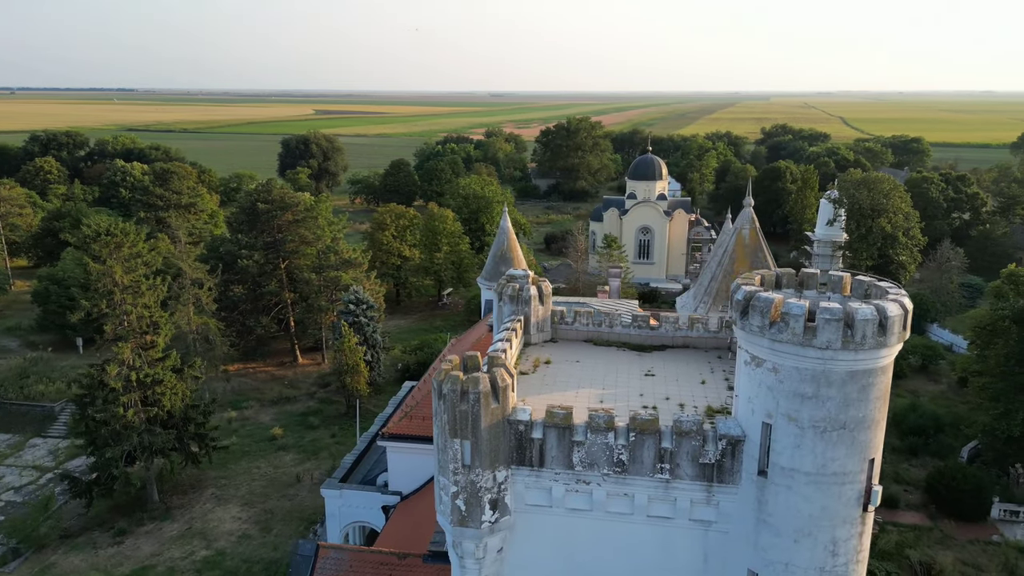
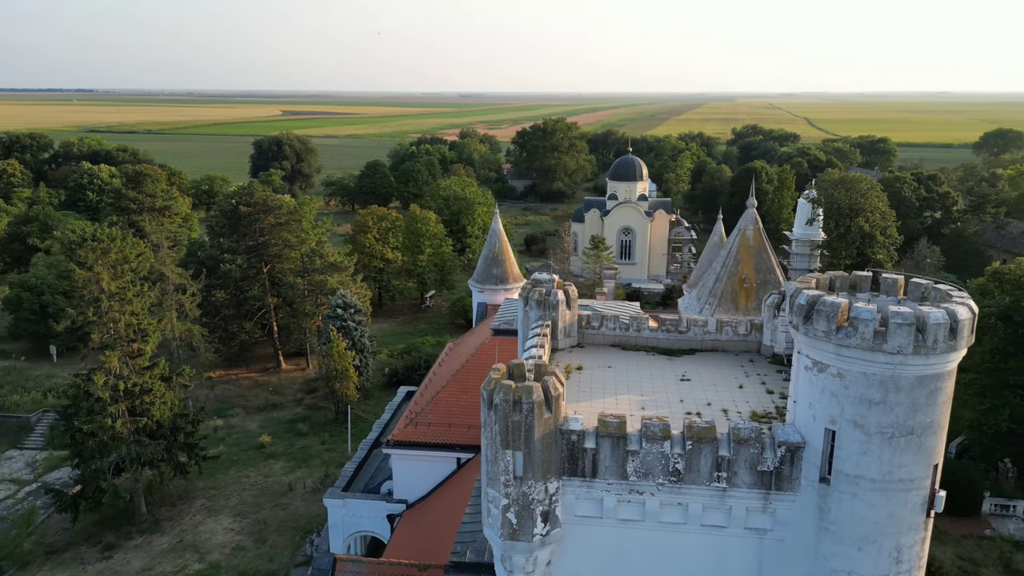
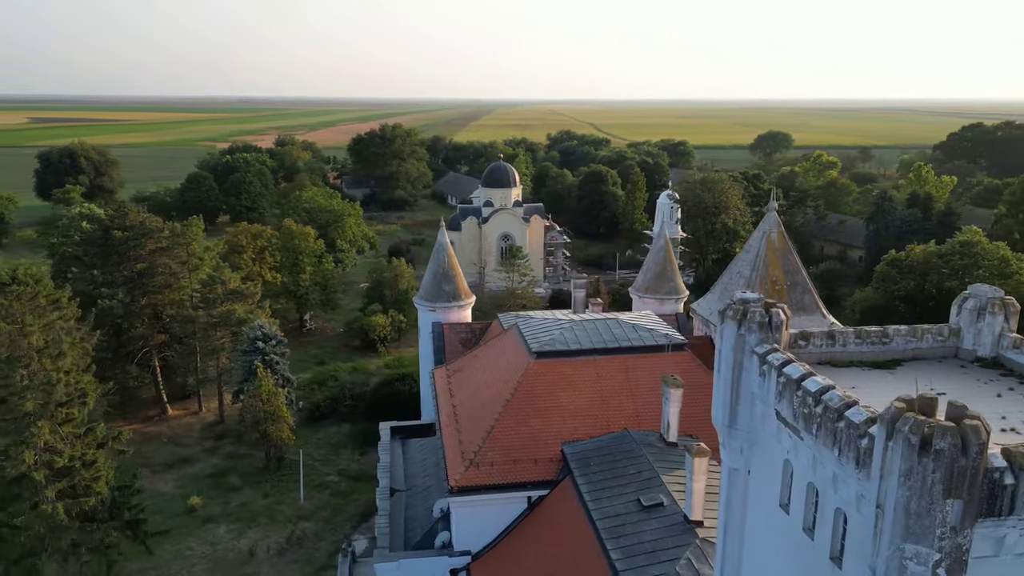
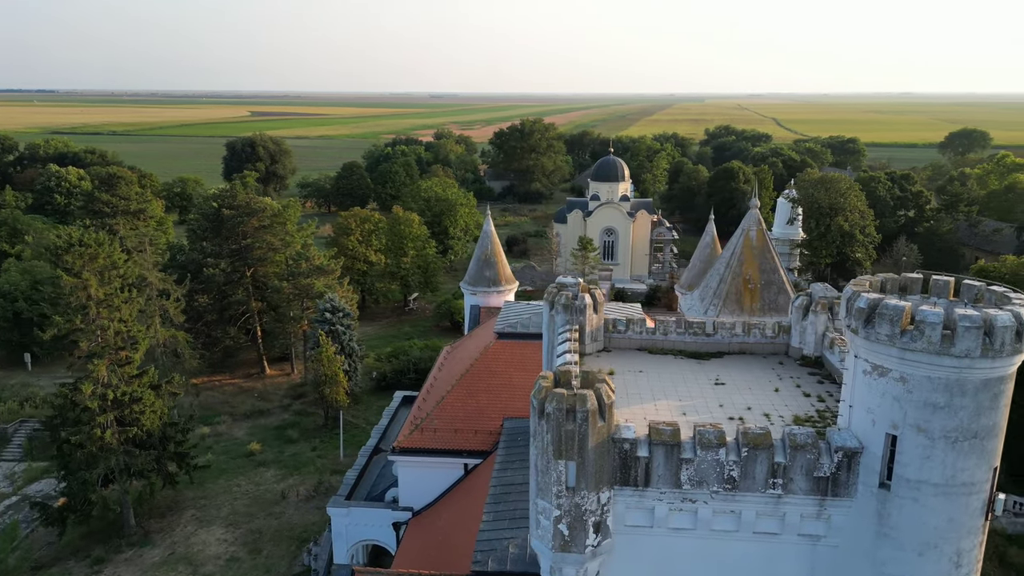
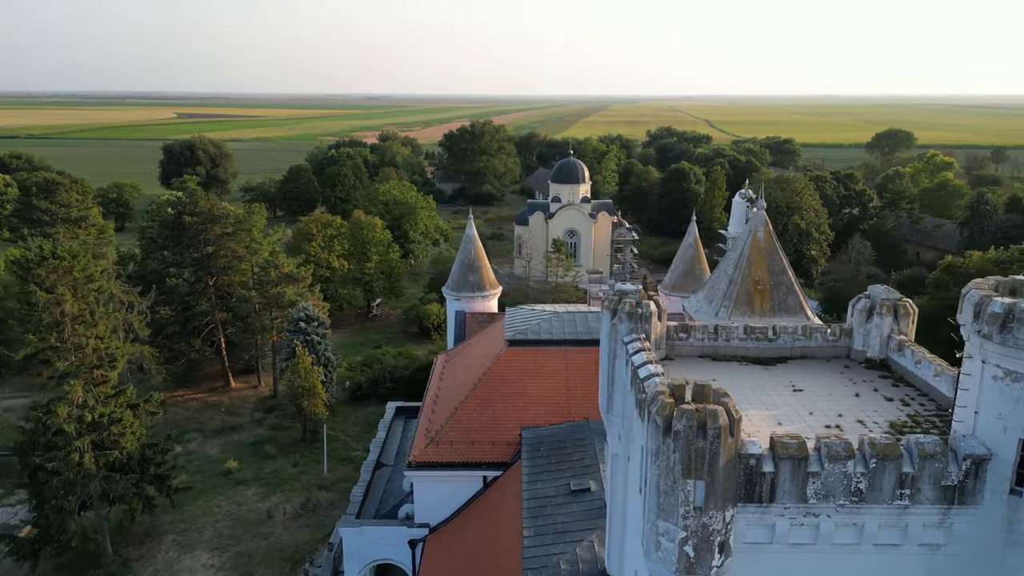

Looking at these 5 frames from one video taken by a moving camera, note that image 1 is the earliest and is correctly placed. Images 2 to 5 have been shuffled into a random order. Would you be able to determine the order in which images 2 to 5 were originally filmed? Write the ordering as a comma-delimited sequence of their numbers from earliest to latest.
2, 4, 5, 3
